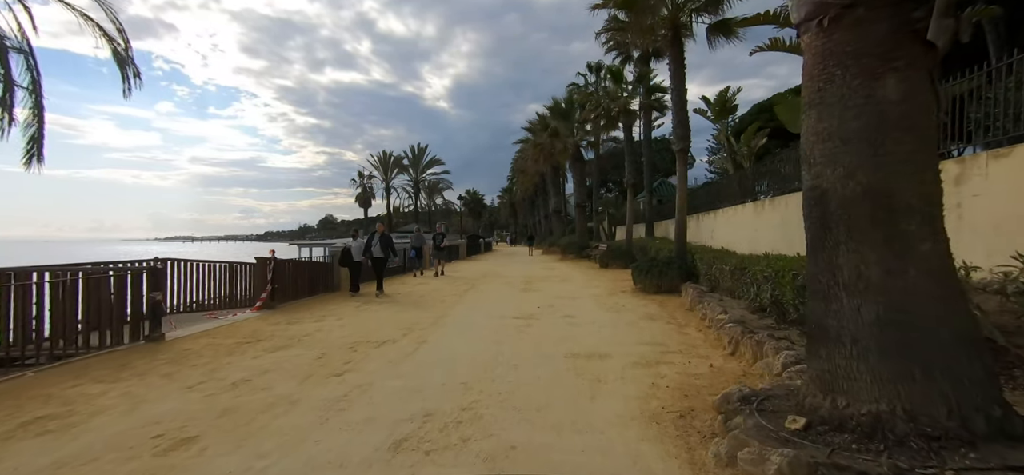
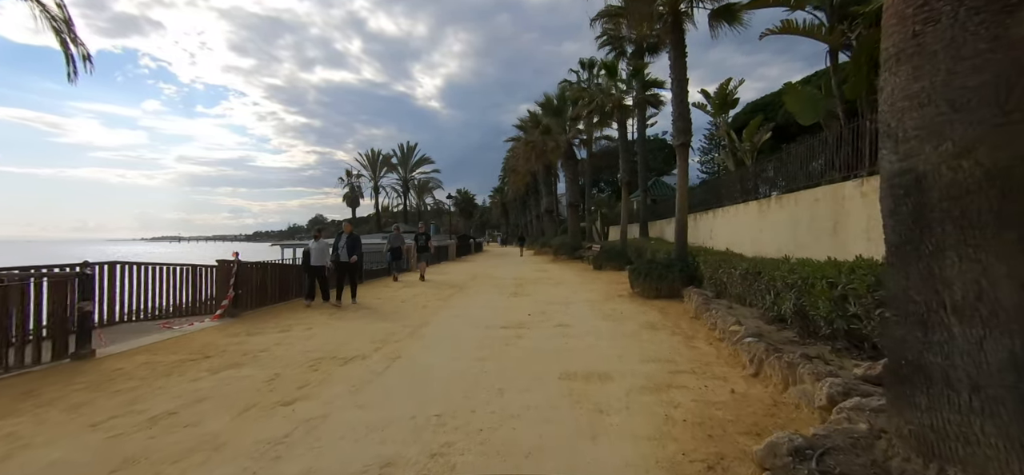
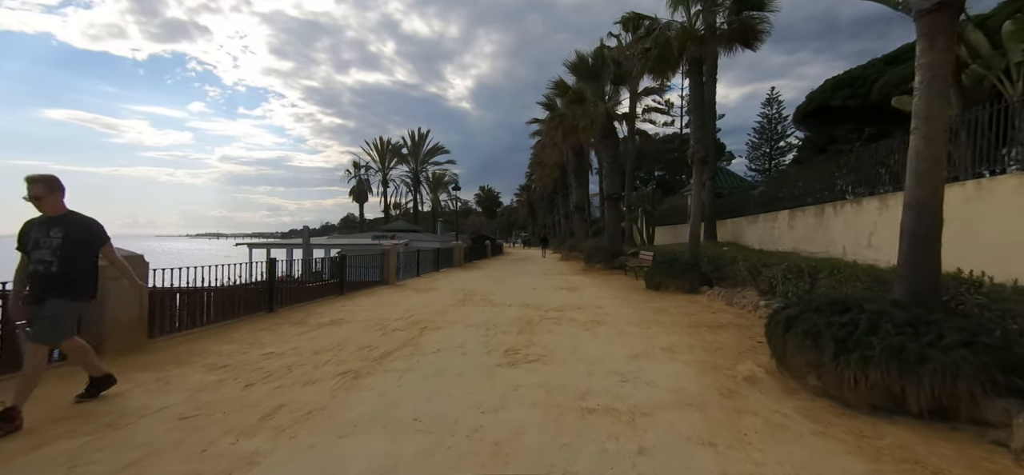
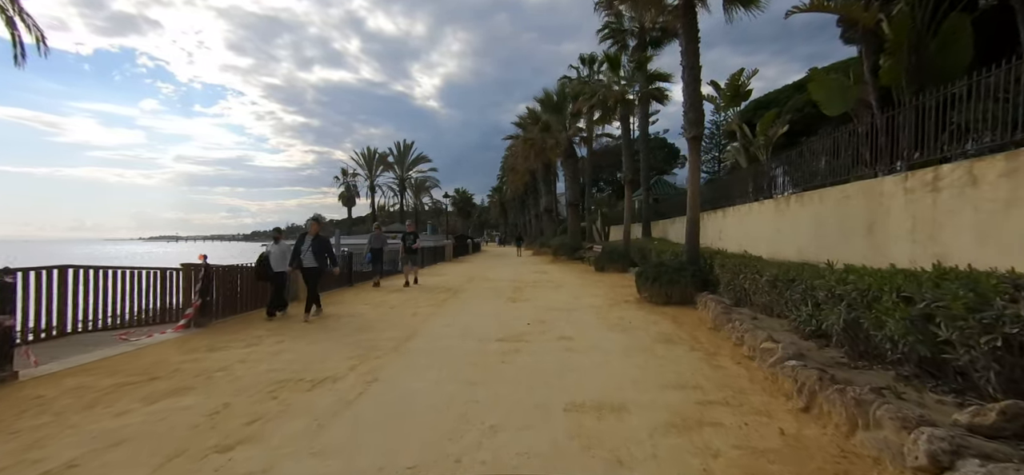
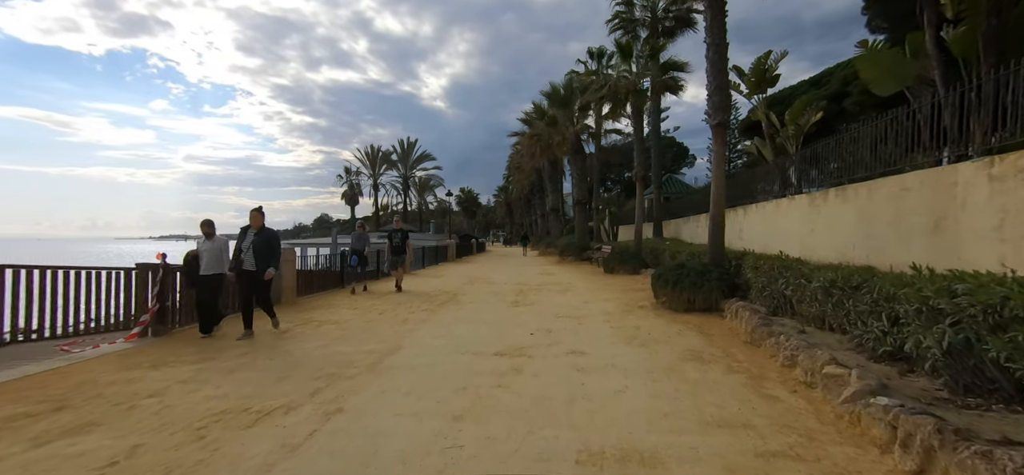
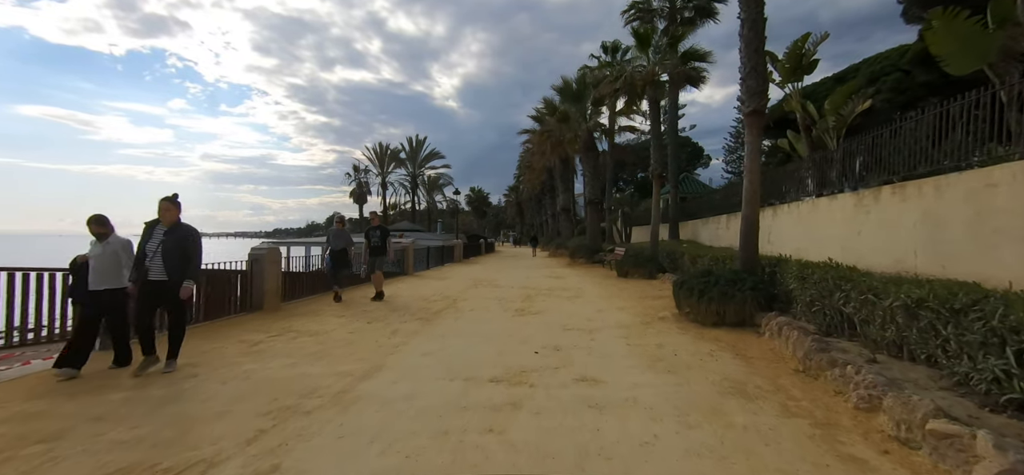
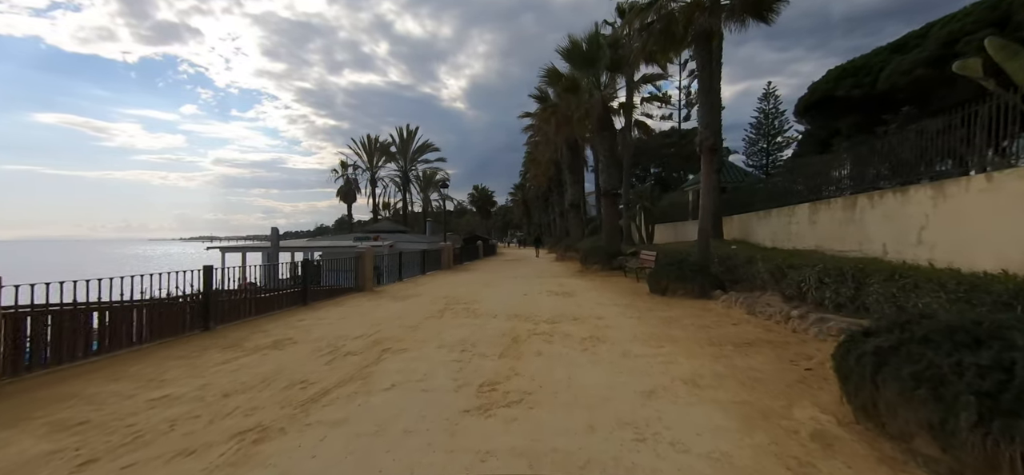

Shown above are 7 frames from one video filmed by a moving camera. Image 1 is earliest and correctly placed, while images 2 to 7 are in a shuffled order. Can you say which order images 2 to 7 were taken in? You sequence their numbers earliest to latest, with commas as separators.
2, 4, 5, 6, 3, 7
